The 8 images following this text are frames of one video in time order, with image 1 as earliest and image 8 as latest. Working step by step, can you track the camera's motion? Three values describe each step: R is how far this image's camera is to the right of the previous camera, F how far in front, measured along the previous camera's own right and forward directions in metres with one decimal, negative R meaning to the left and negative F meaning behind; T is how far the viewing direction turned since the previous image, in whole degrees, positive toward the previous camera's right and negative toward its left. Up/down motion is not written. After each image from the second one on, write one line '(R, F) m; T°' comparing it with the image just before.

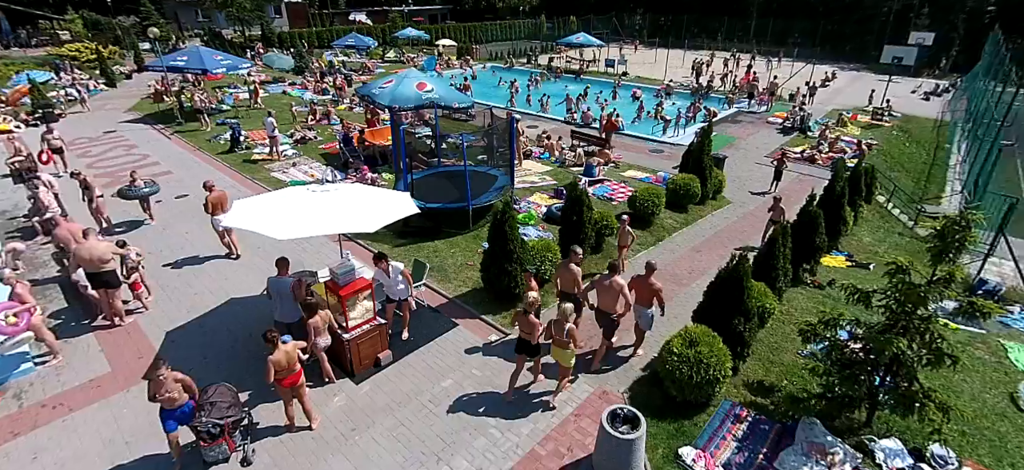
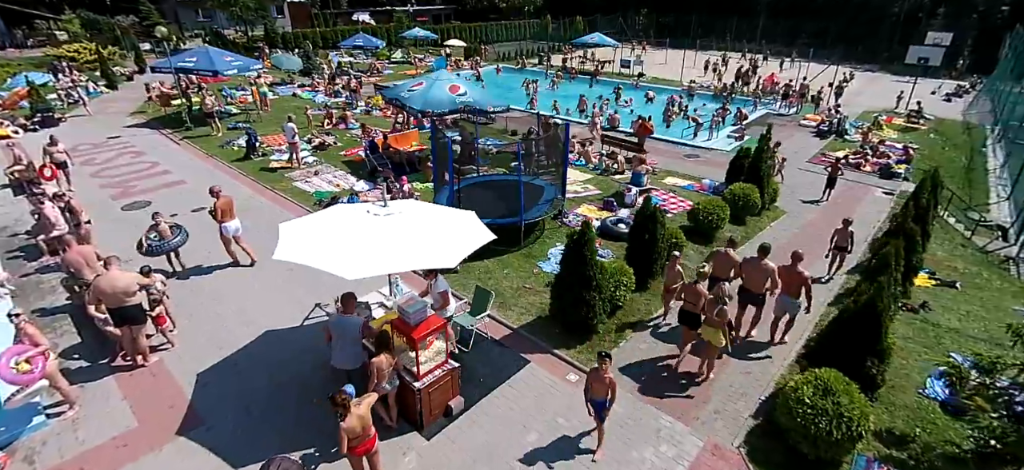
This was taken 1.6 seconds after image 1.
(-1.4, +1.1) m; +1°
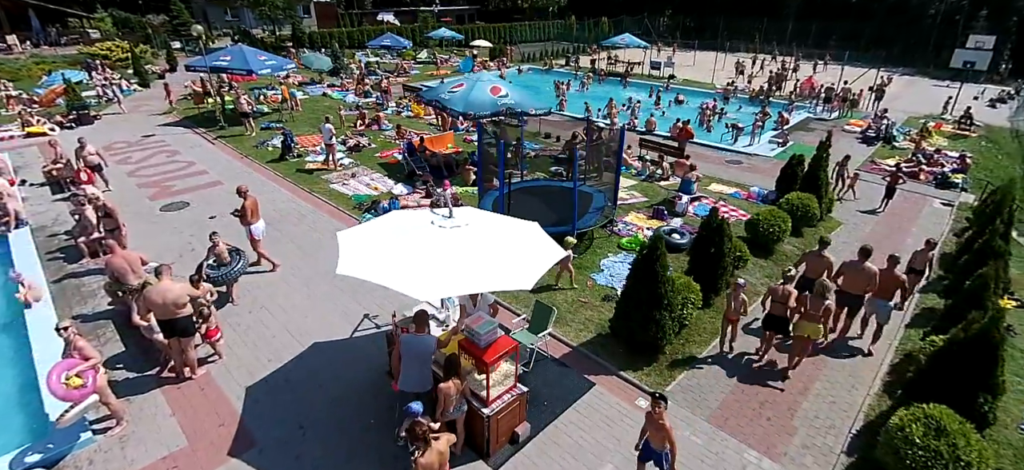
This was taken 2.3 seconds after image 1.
(-0.8, +0.5) m; -2°
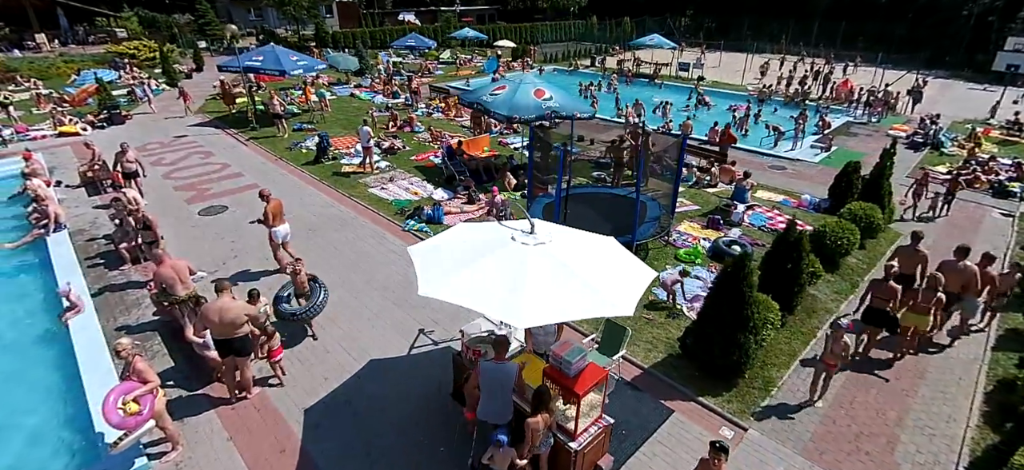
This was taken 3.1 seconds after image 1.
(-0.9, +0.5) m; -1°
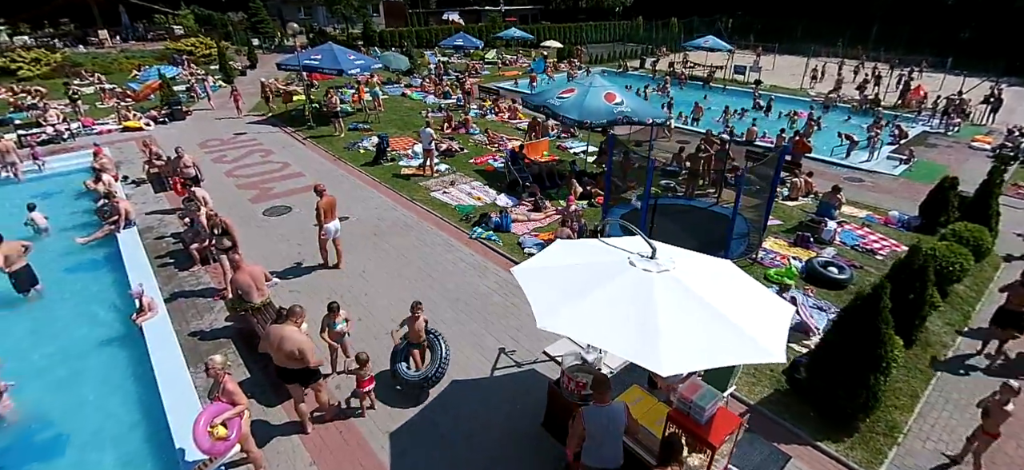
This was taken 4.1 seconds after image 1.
(-1.0, +0.5) m; -3°
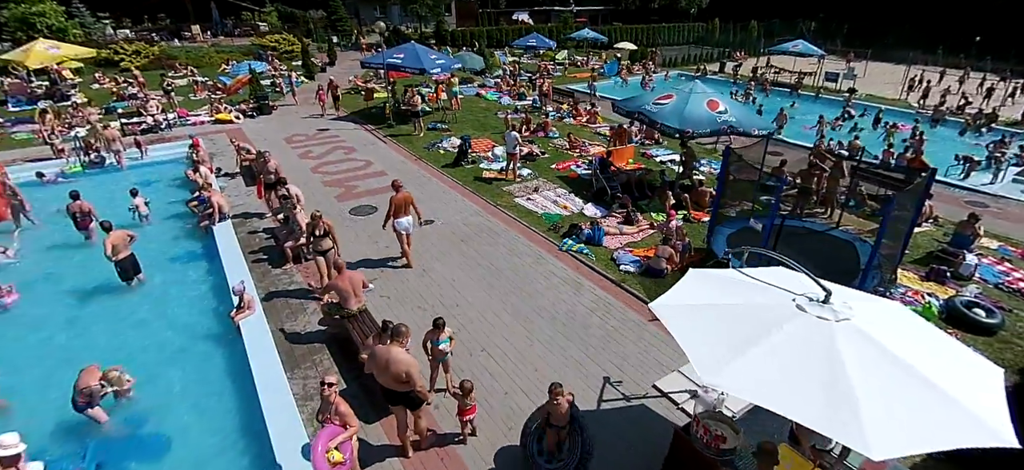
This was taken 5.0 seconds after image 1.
(-1.0, +0.5) m; -6°
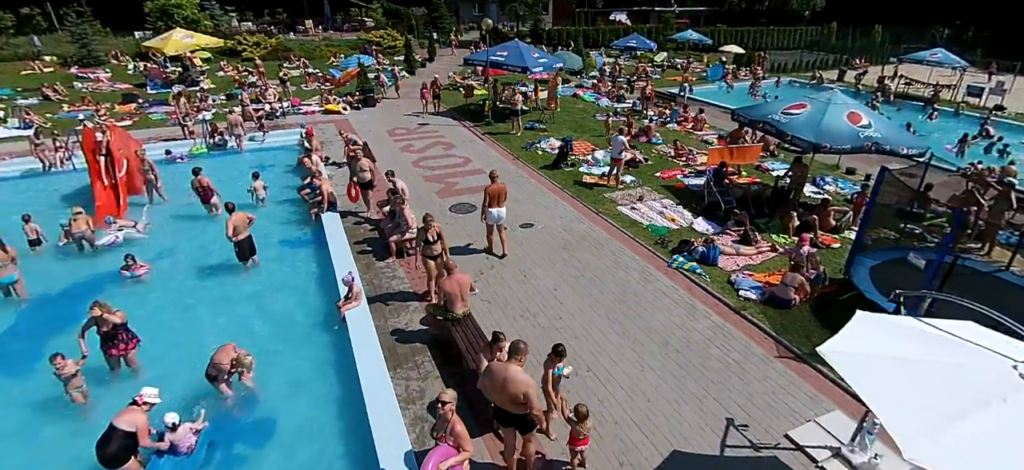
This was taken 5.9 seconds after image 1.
(-0.7, +0.4) m; -8°
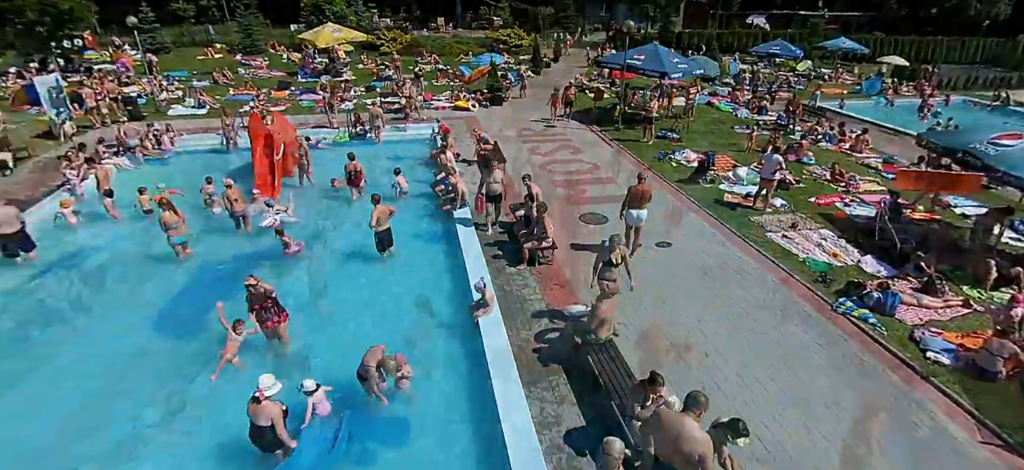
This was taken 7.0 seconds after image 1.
(-0.9, +0.3) m; -11°
